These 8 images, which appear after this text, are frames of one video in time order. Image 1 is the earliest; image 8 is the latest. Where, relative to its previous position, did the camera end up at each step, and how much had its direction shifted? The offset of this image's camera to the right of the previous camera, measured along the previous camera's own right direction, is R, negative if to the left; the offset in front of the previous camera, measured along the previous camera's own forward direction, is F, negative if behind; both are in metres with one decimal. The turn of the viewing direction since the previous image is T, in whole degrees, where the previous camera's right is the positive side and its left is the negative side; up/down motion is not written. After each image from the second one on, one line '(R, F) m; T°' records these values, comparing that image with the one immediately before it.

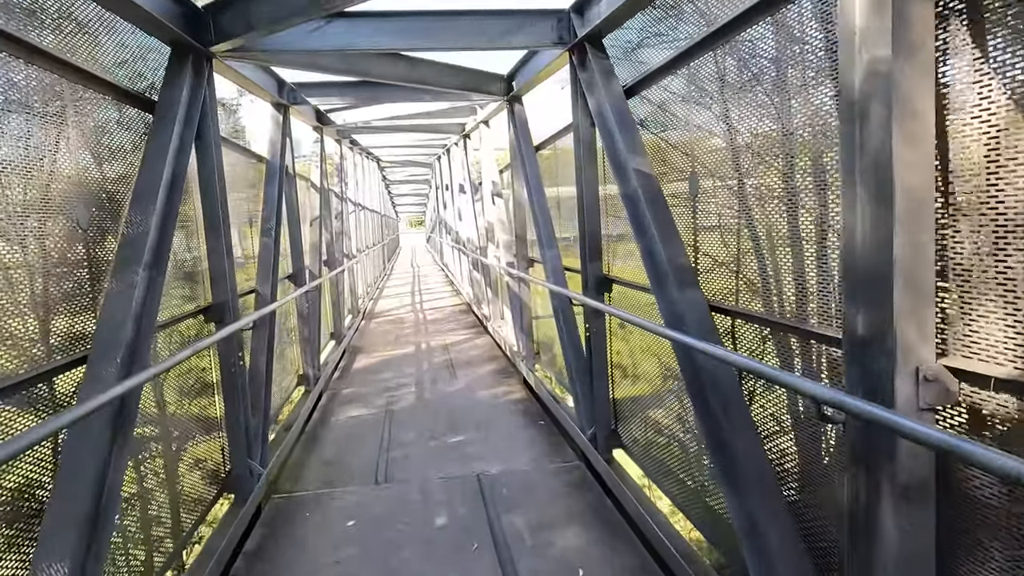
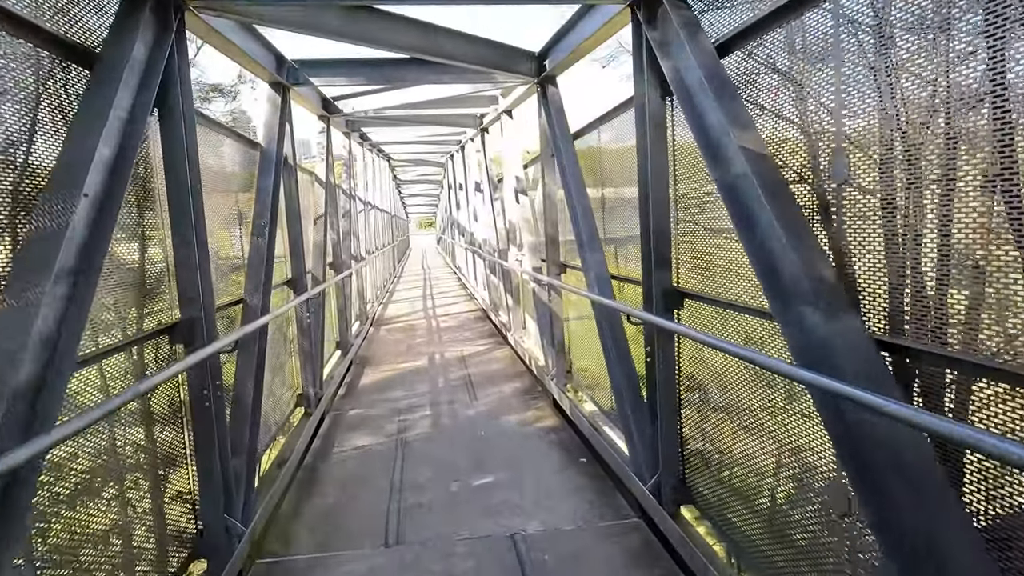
(-0.1, +0.5) m; -1°
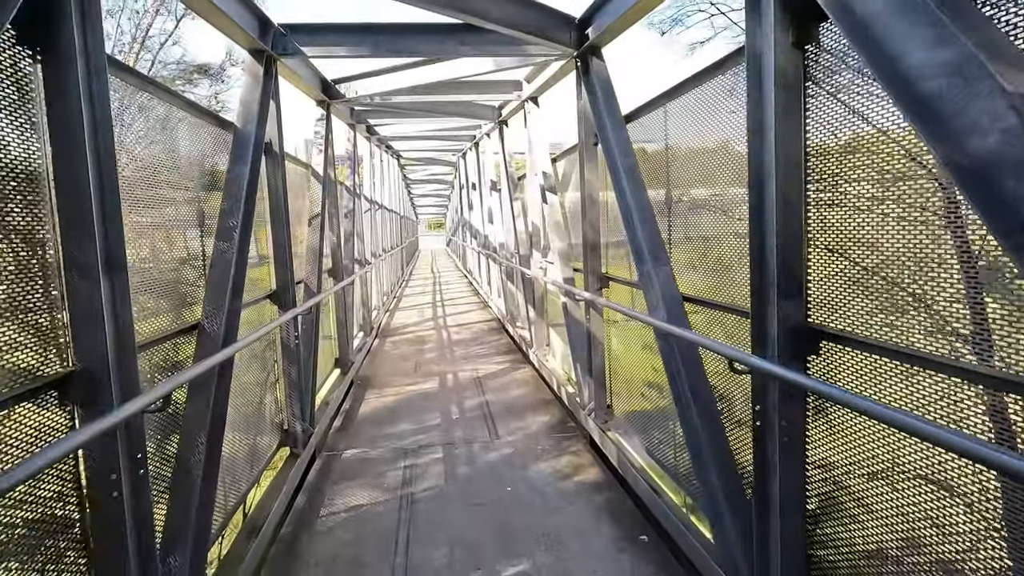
(-0.1, +0.6) m; -1°
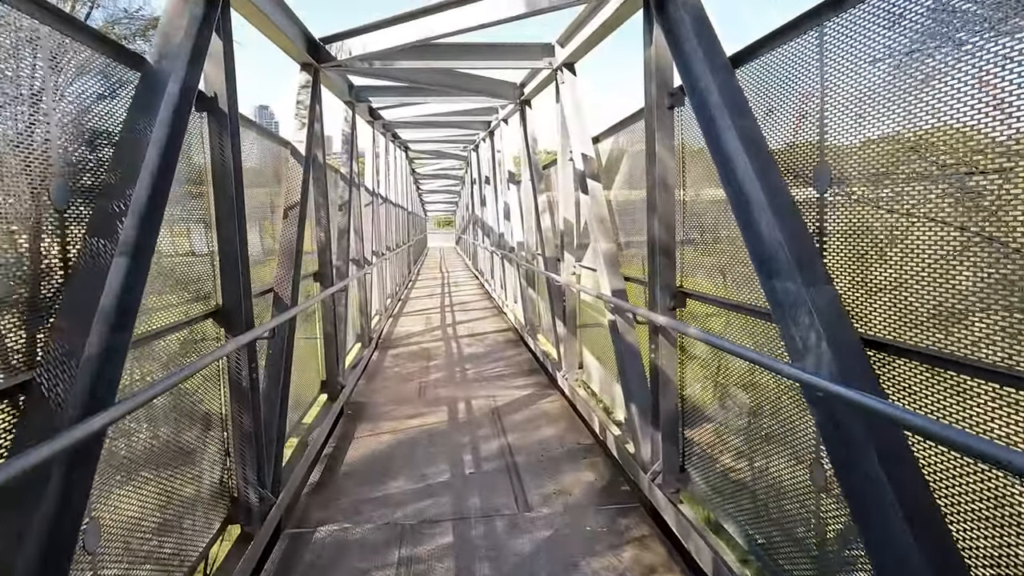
(-0.1, +0.8) m; -1°
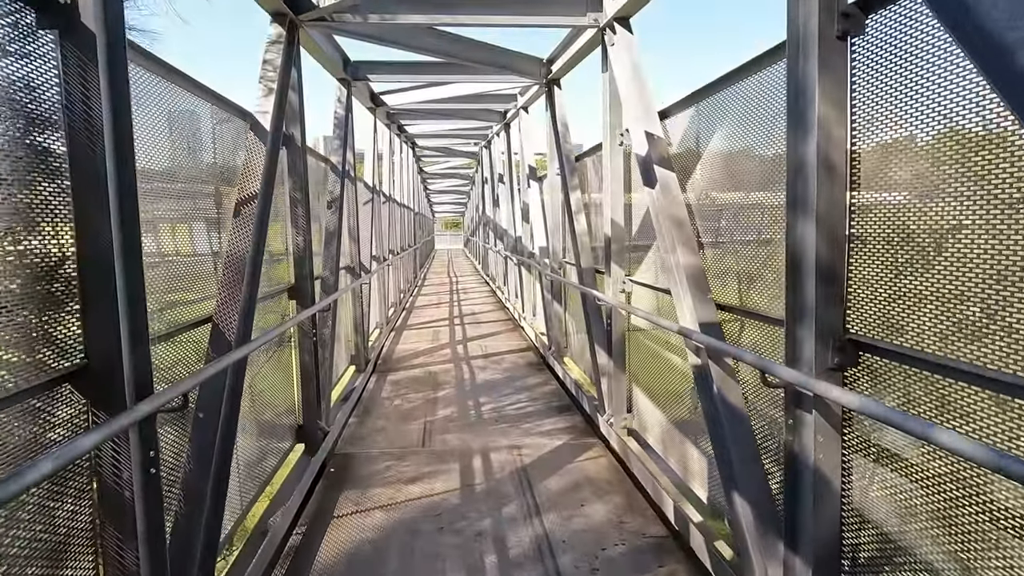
(-0.1, +0.8) m; -1°
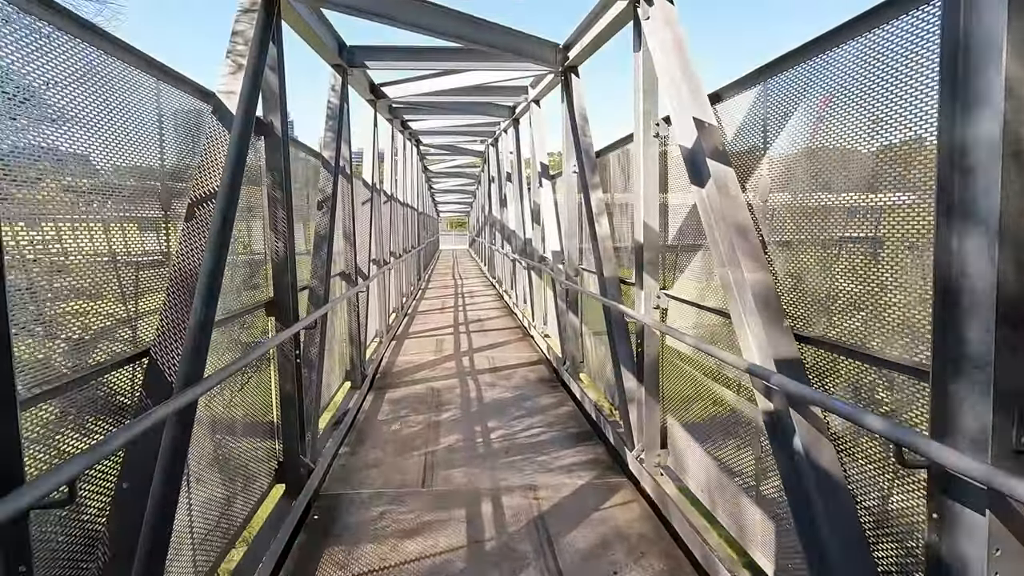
(0.0, +0.4) m; 0°
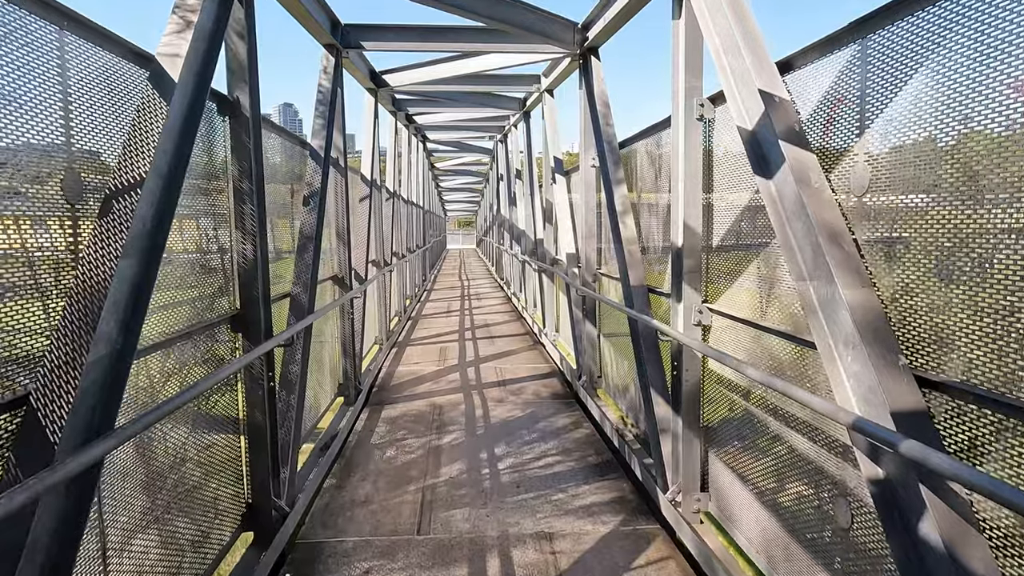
(0.0, +0.4) m; -1°
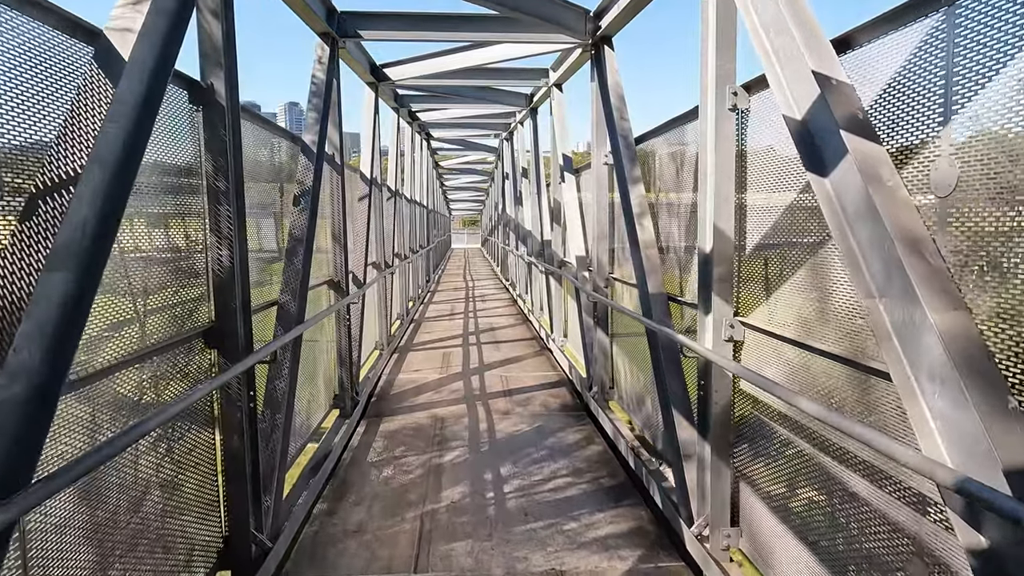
(0.0, +0.2) m; 0°
